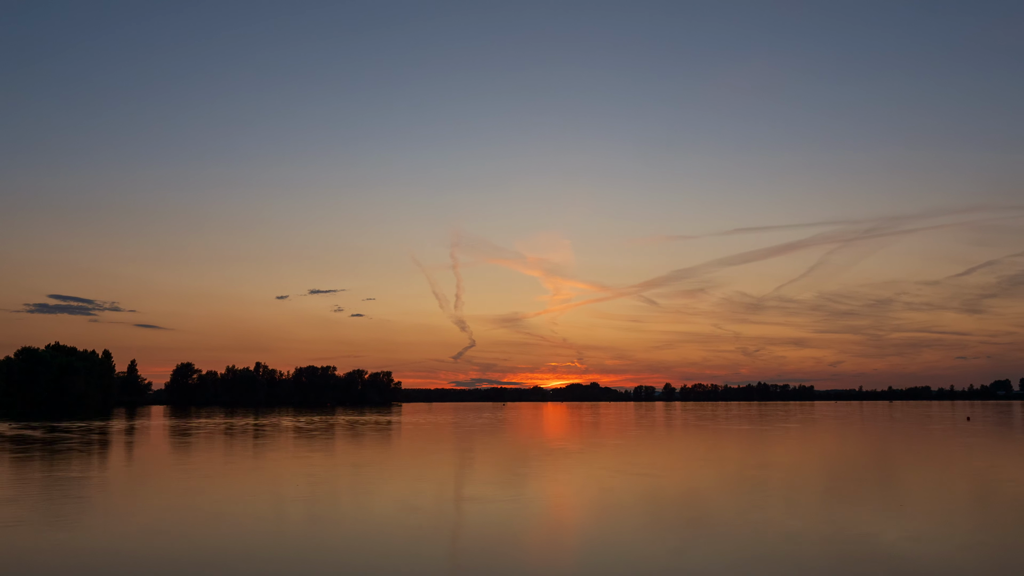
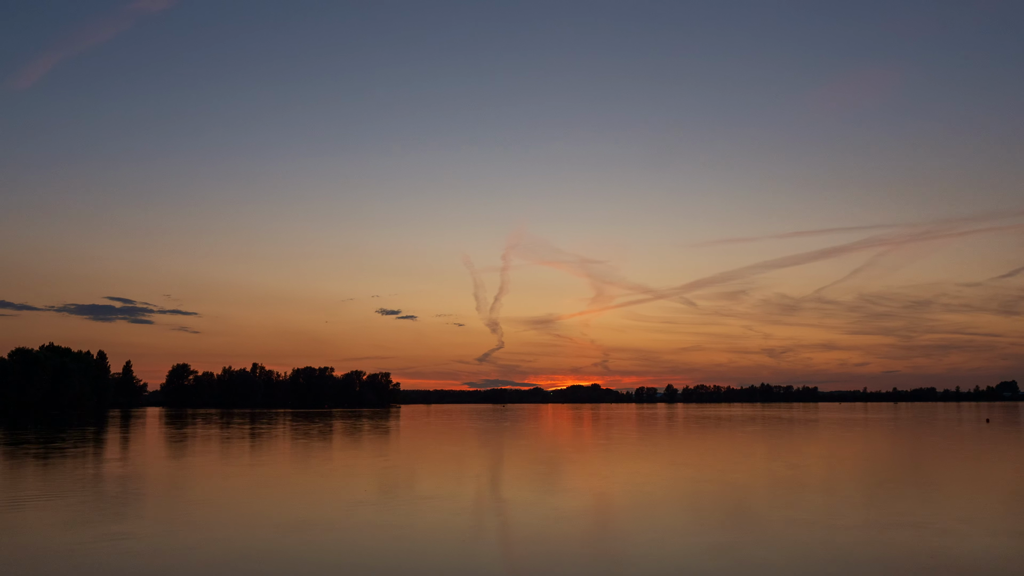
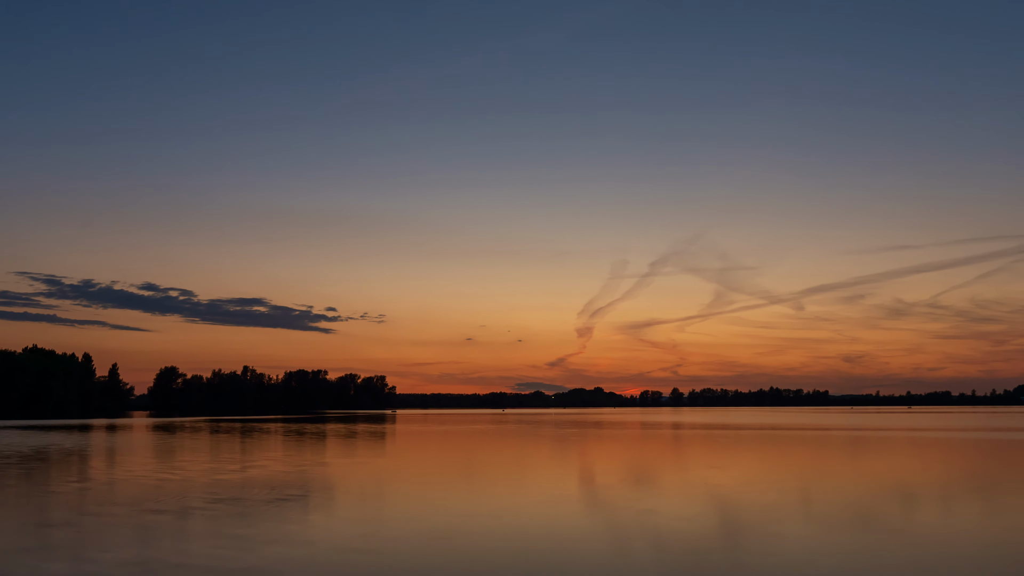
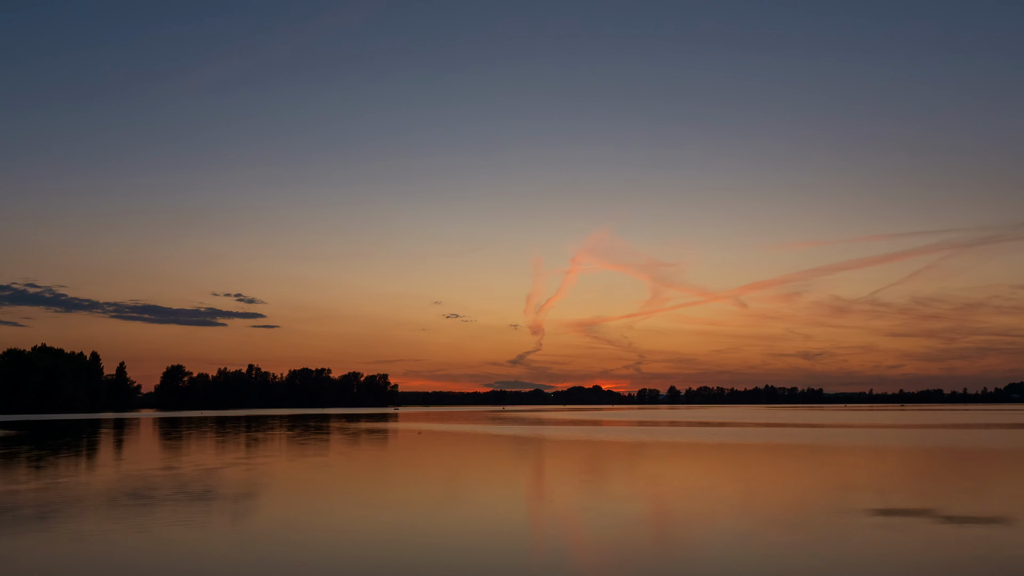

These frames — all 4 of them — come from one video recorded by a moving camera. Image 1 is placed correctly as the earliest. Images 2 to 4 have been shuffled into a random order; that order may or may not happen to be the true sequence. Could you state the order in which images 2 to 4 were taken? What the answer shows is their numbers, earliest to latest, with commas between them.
2, 4, 3
